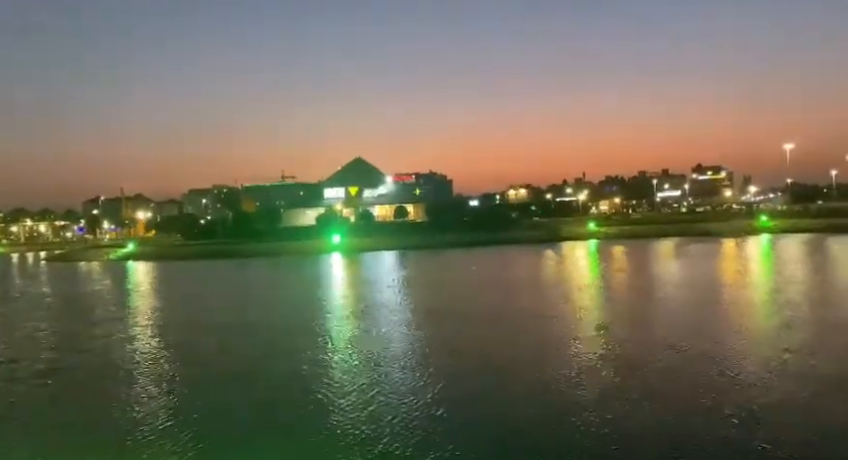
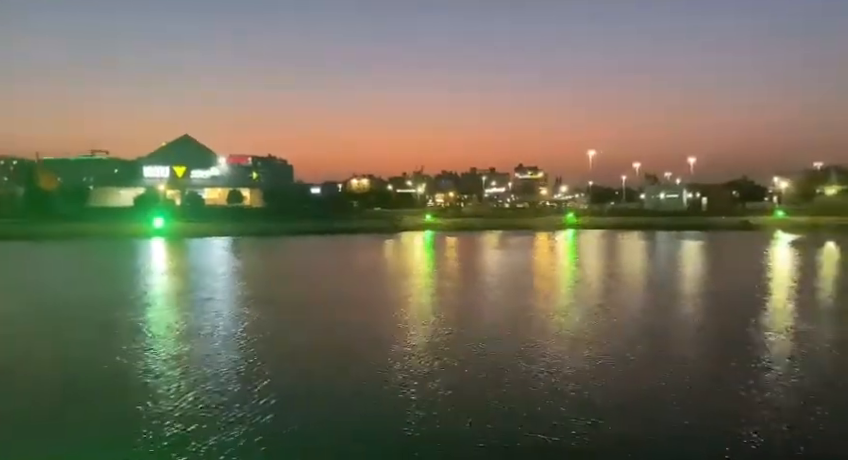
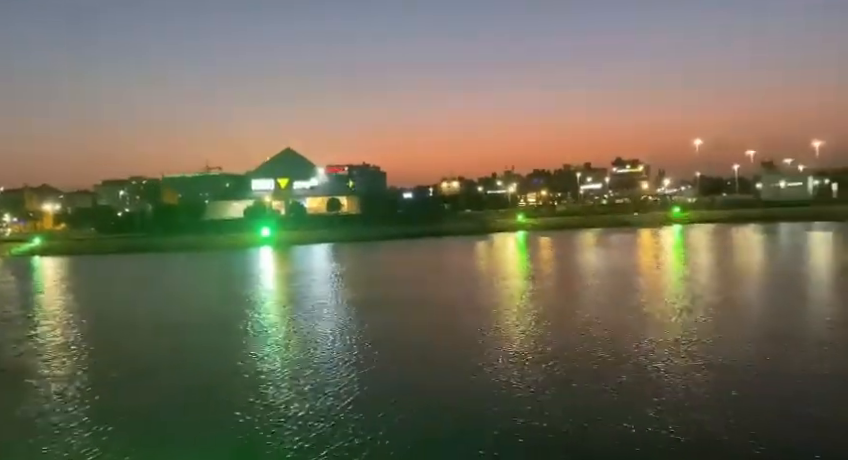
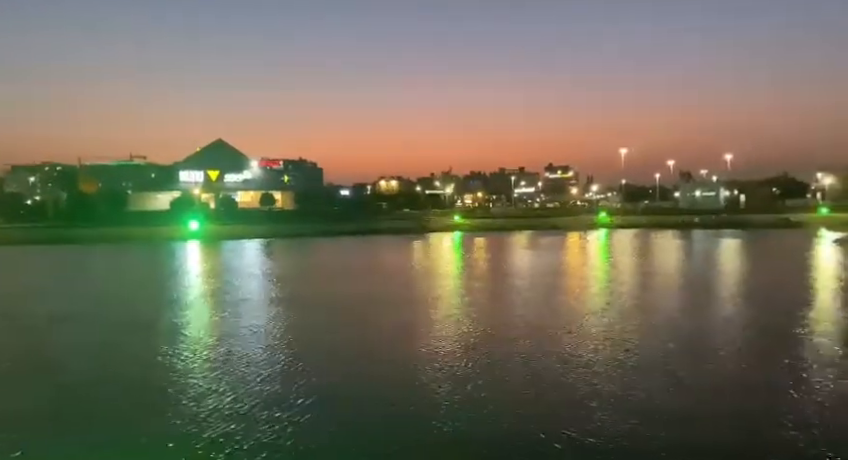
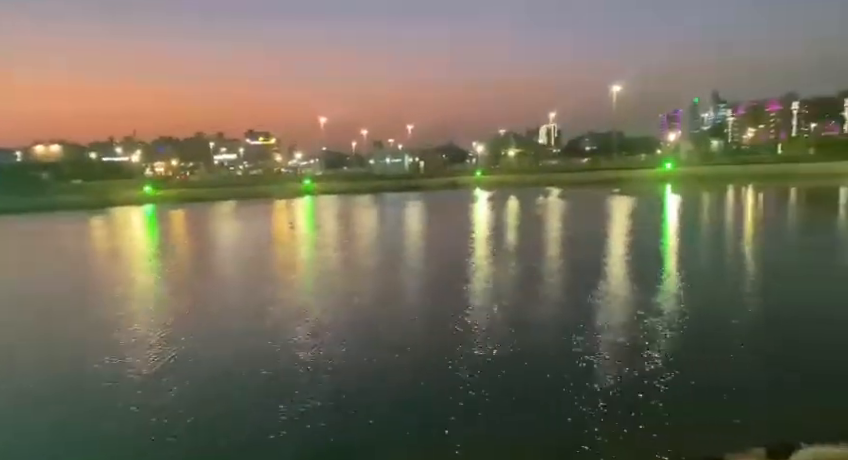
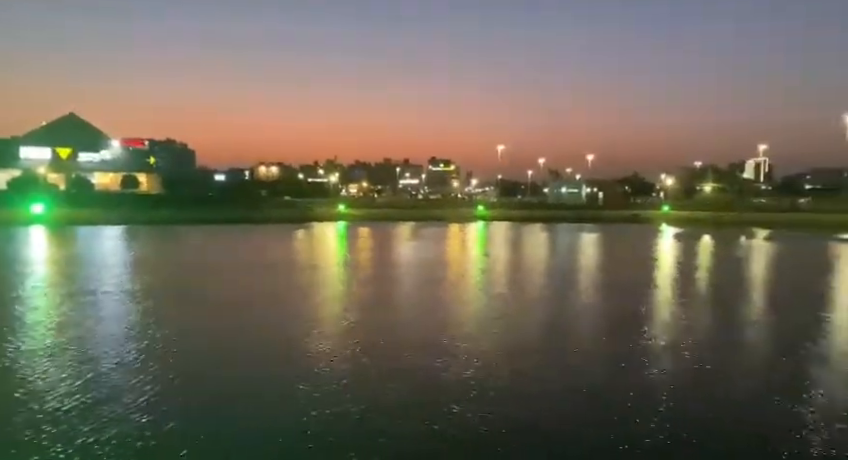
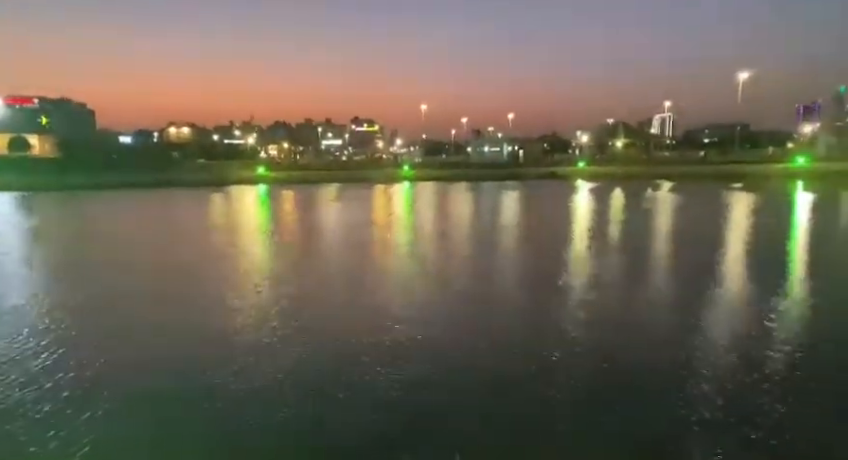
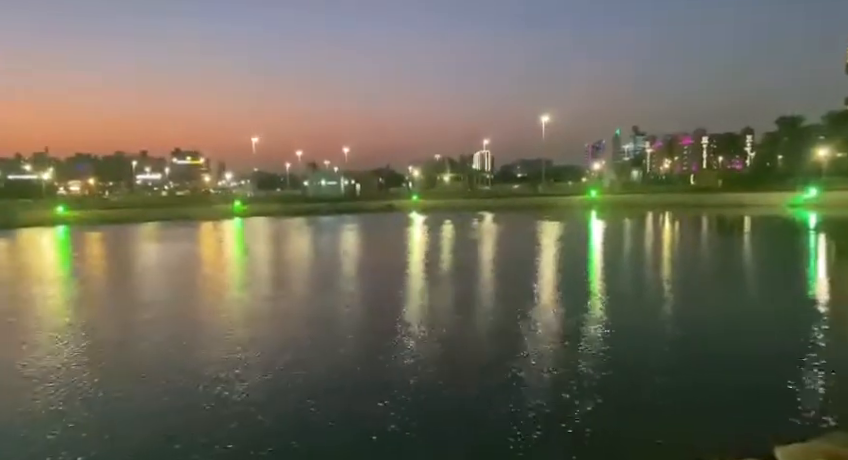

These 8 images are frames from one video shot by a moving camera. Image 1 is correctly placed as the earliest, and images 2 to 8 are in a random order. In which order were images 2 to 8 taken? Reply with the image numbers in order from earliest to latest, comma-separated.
3, 4, 2, 6, 7, 5, 8
